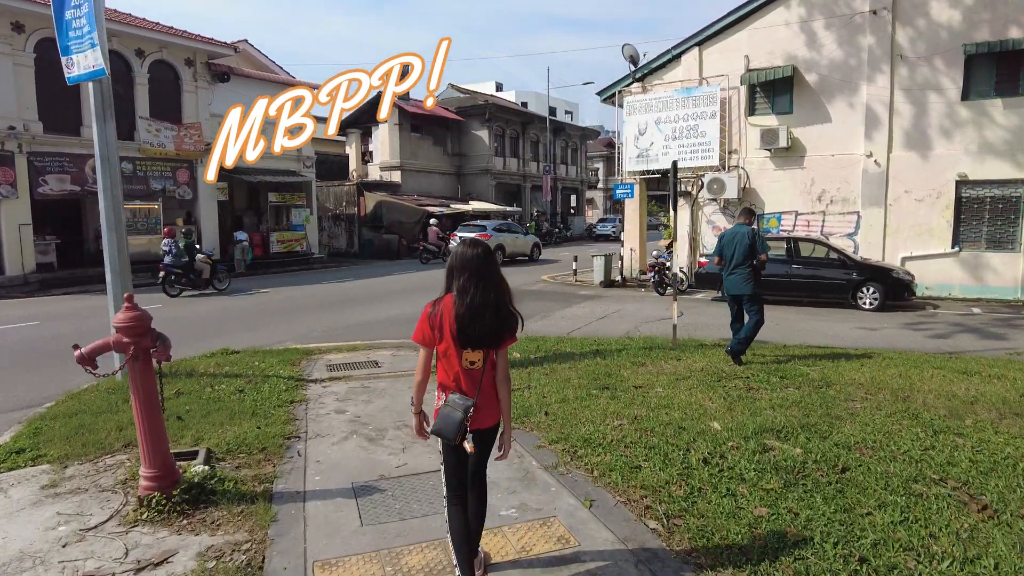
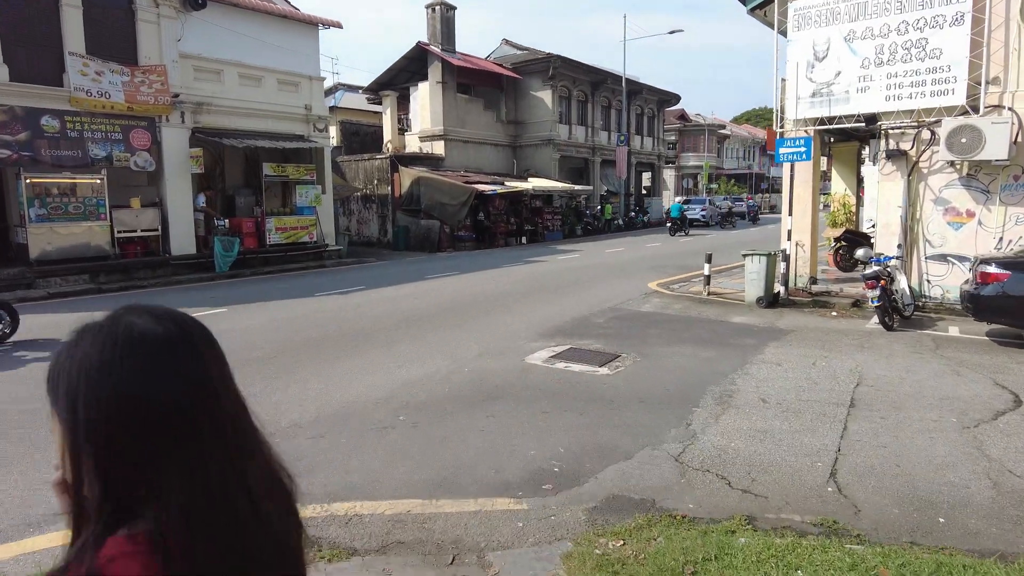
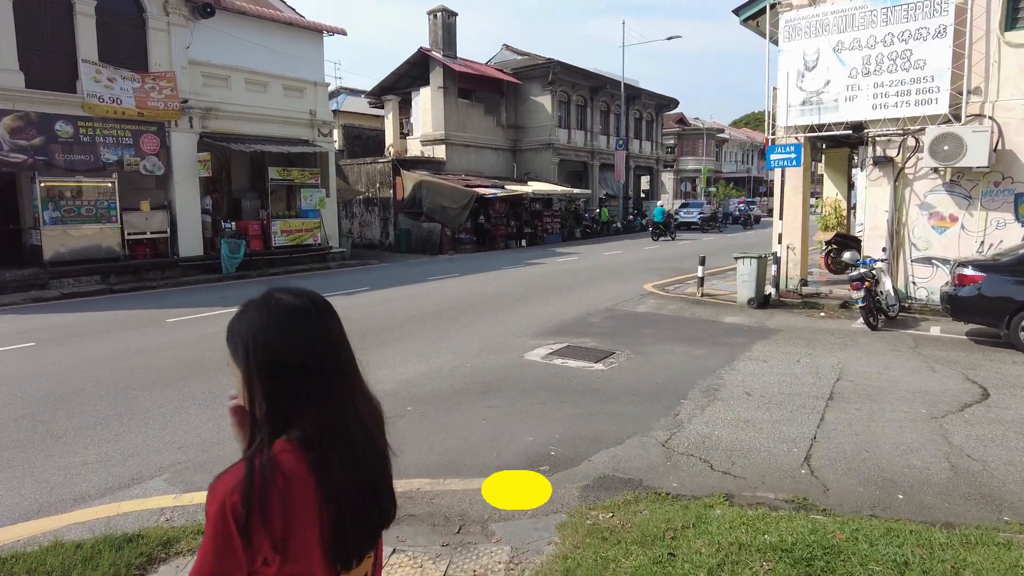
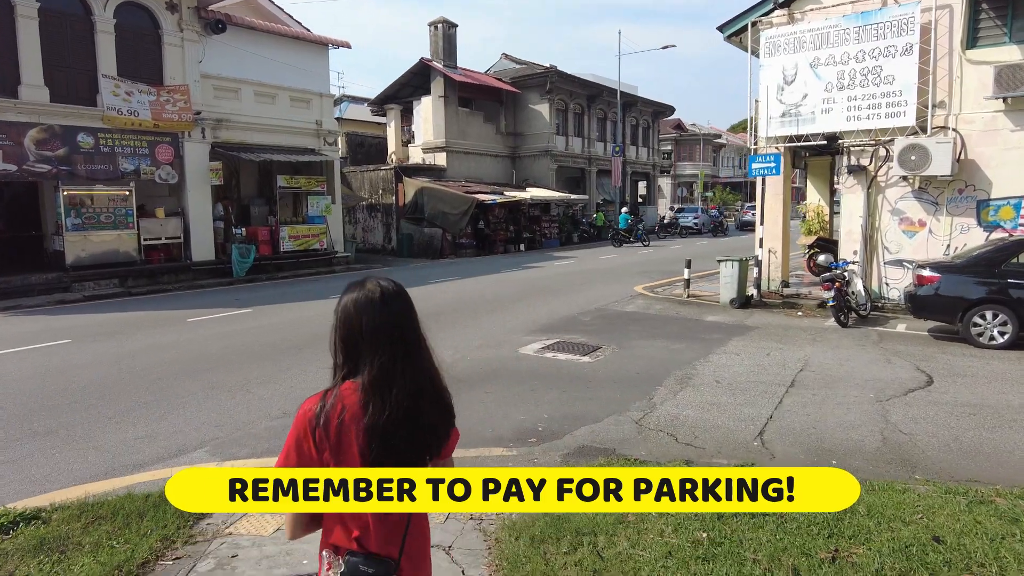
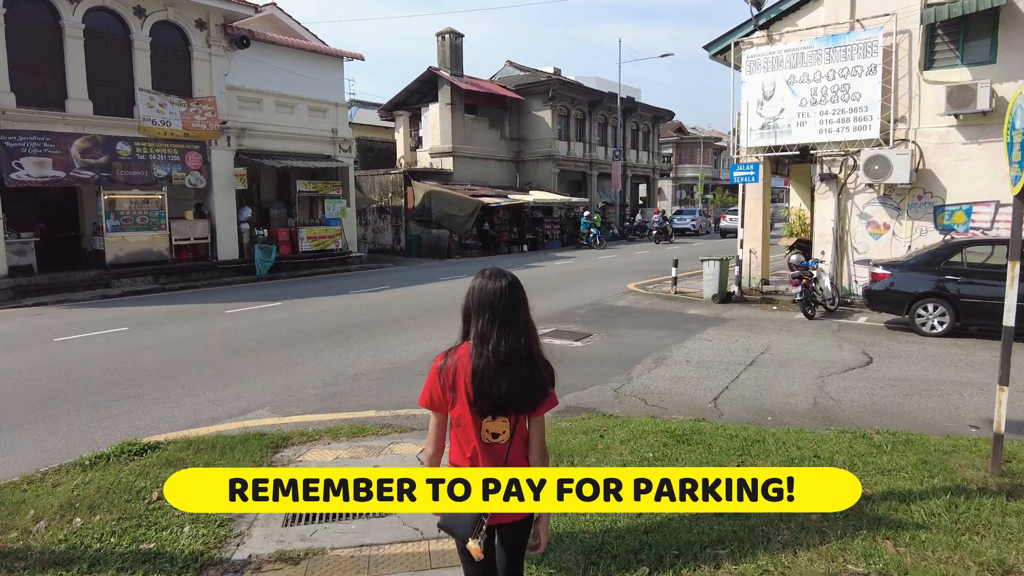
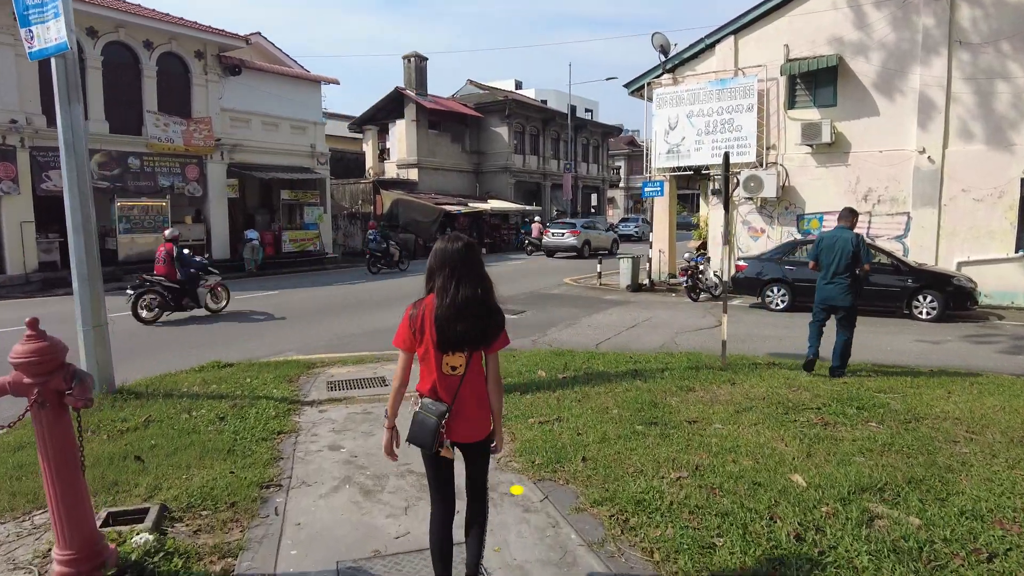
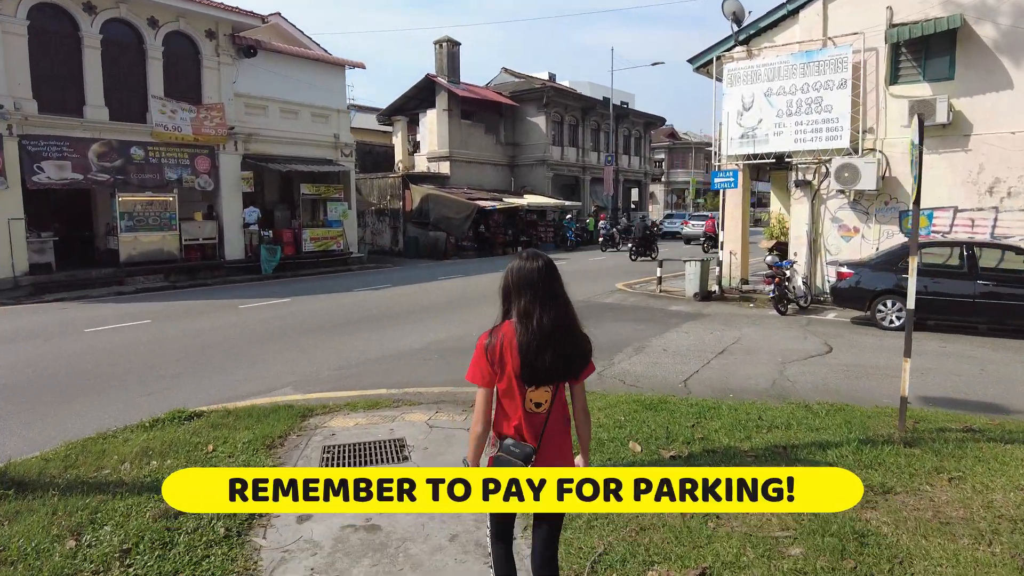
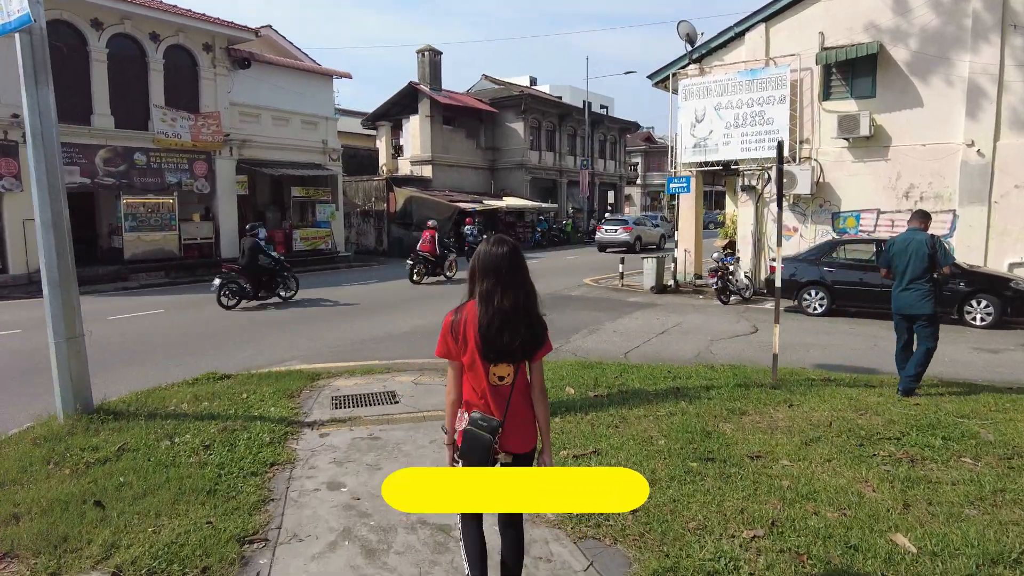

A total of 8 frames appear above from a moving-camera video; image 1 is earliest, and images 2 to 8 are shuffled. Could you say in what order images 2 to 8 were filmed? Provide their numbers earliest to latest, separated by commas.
6, 8, 7, 5, 4, 3, 2
